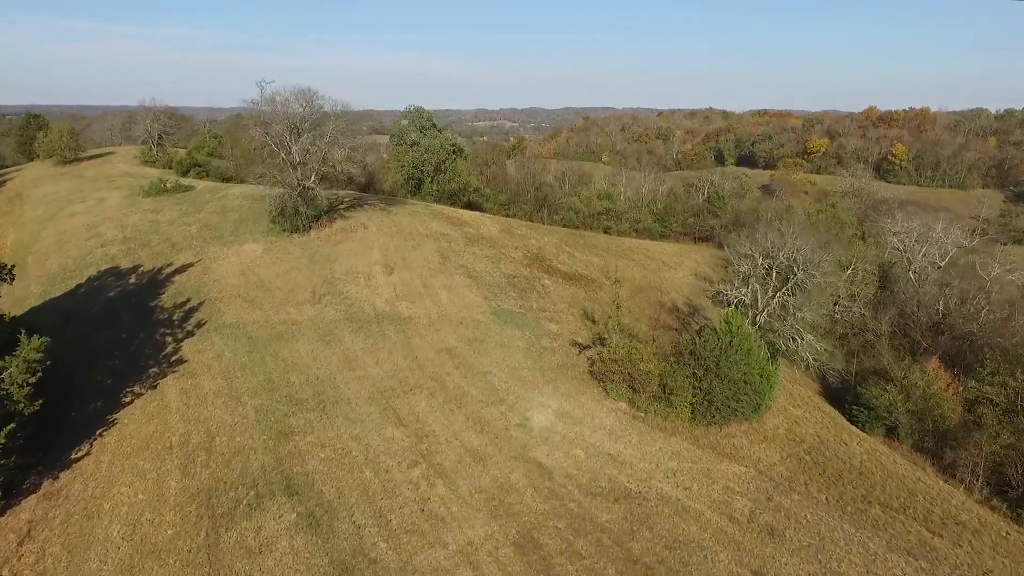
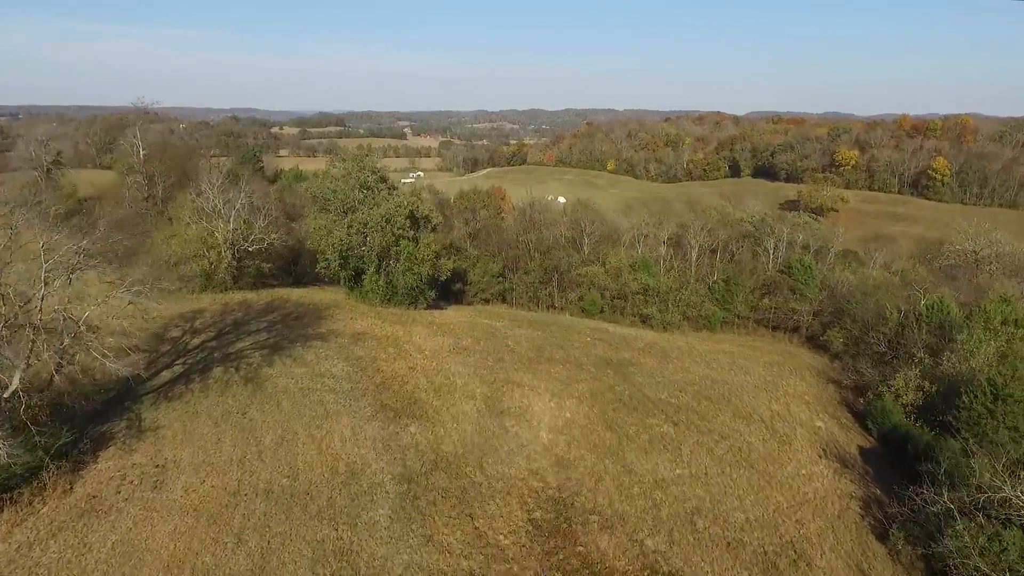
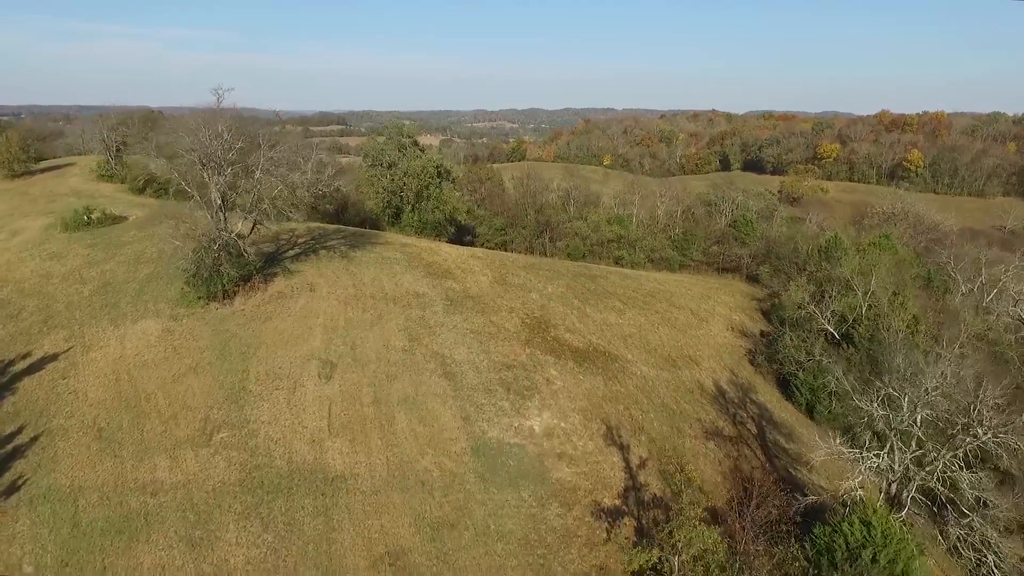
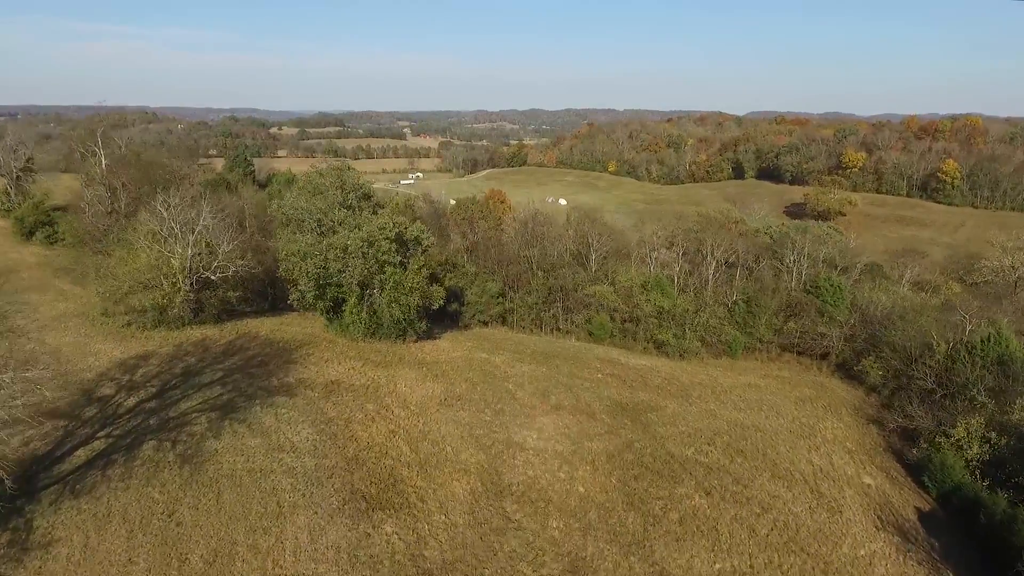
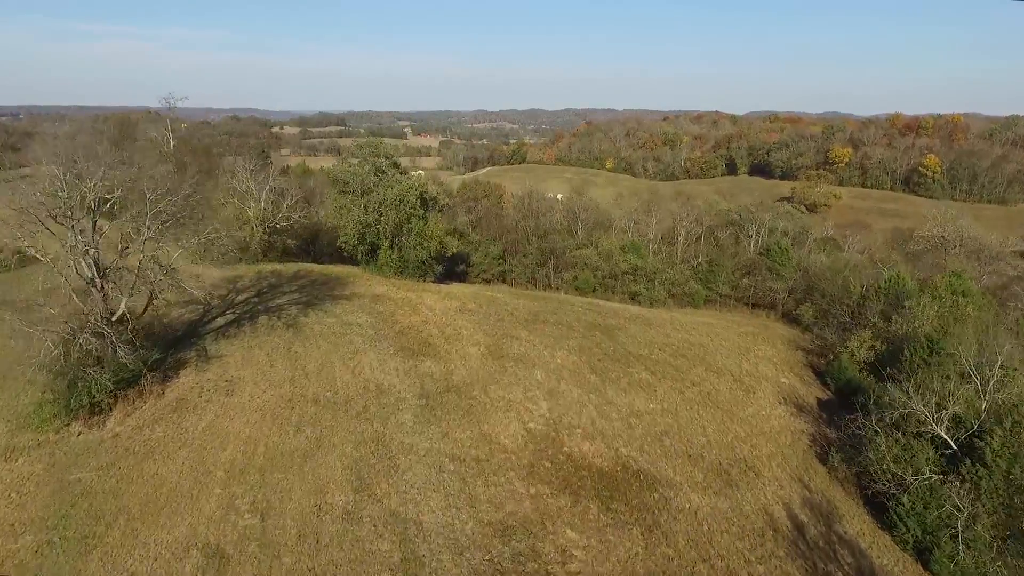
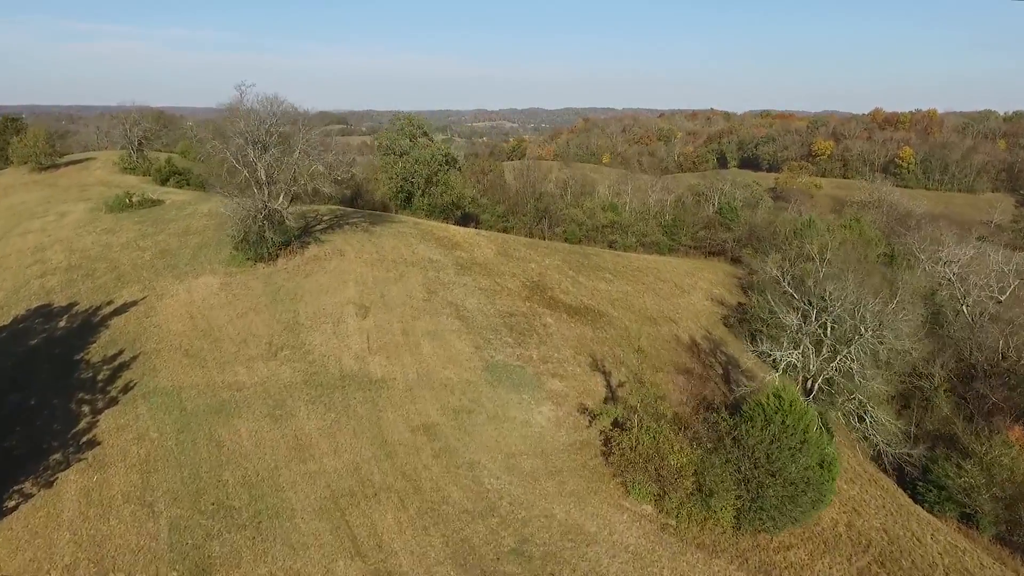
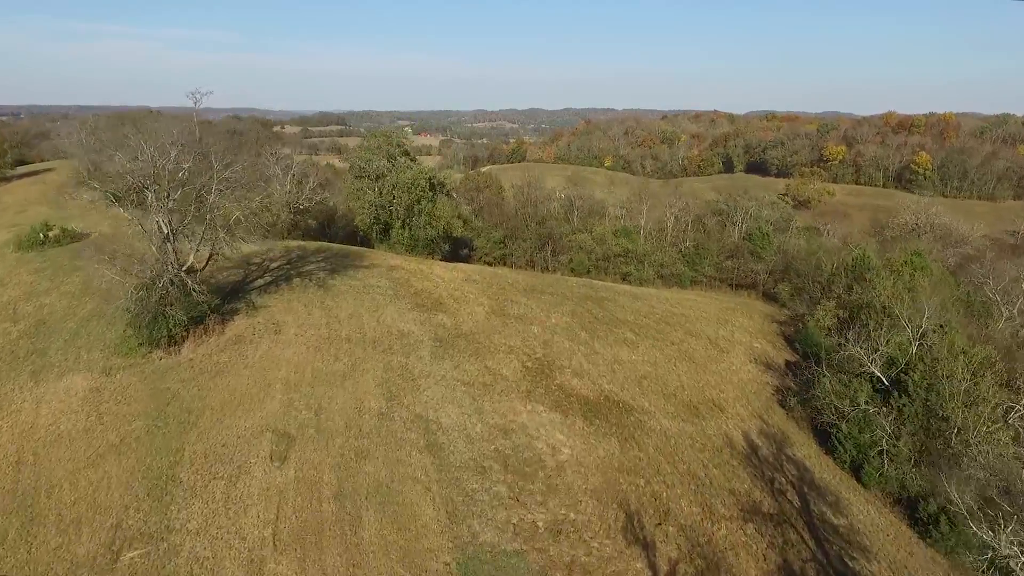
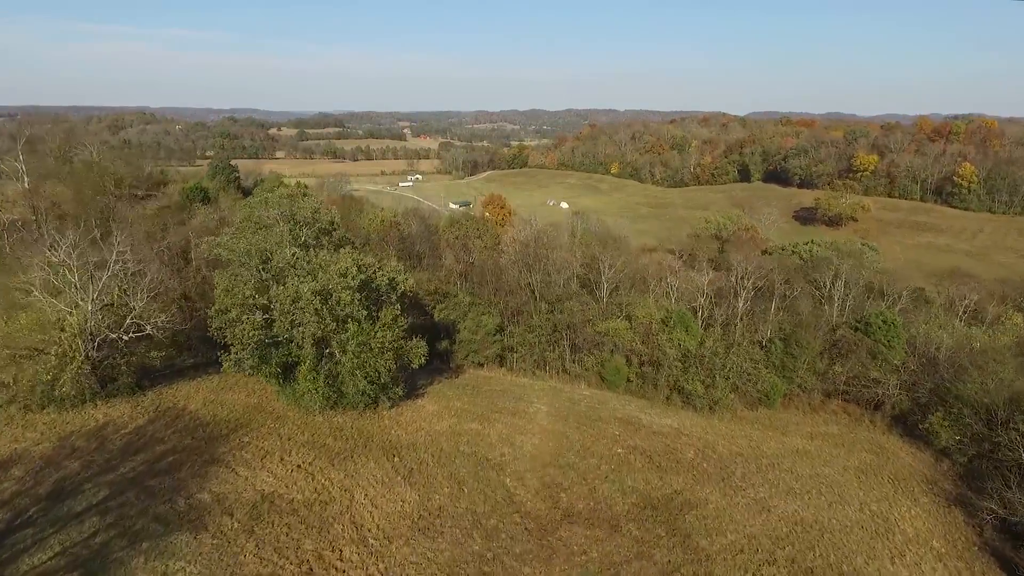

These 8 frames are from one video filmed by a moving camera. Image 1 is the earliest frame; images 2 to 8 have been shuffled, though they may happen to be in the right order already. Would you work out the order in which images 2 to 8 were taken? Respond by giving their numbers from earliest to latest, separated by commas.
6, 3, 7, 5, 2, 4, 8
